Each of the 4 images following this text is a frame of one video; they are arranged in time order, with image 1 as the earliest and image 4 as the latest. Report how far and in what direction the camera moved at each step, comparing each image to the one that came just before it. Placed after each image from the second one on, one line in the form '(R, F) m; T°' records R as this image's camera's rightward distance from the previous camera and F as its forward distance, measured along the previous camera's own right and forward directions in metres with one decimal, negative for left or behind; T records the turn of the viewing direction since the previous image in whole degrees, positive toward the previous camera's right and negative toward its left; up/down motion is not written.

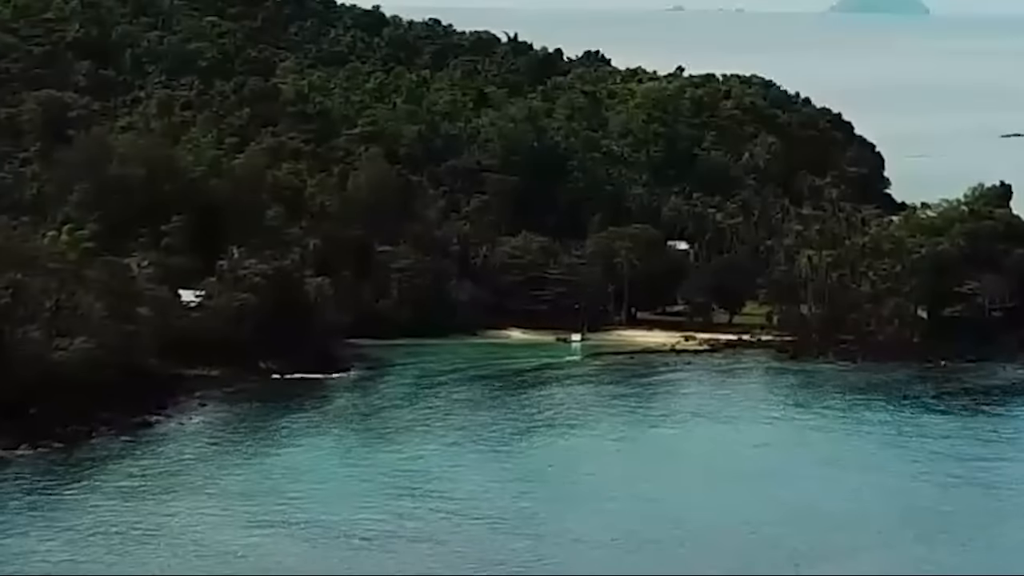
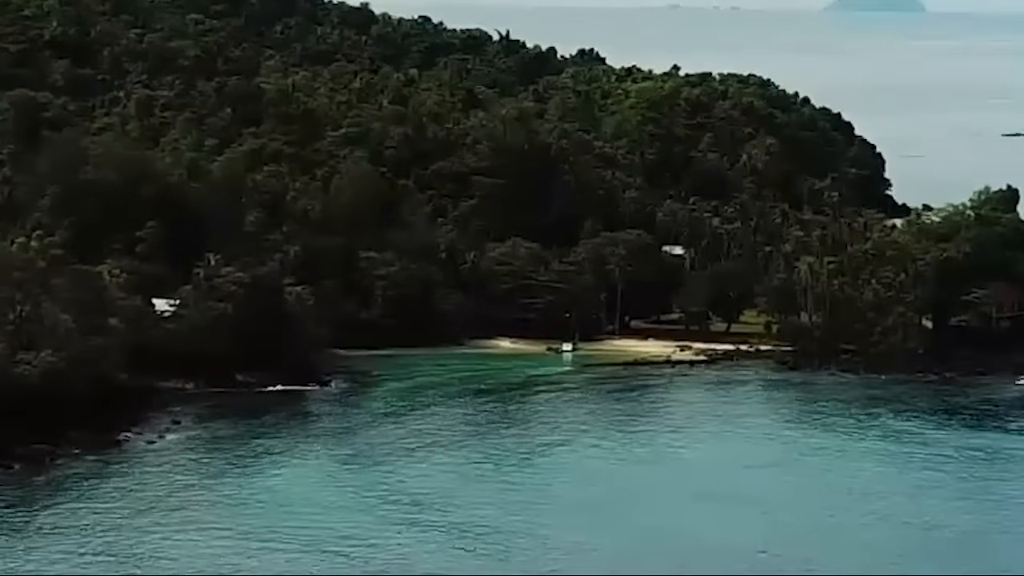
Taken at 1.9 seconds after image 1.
(+0.2, +1.4) m; 0°
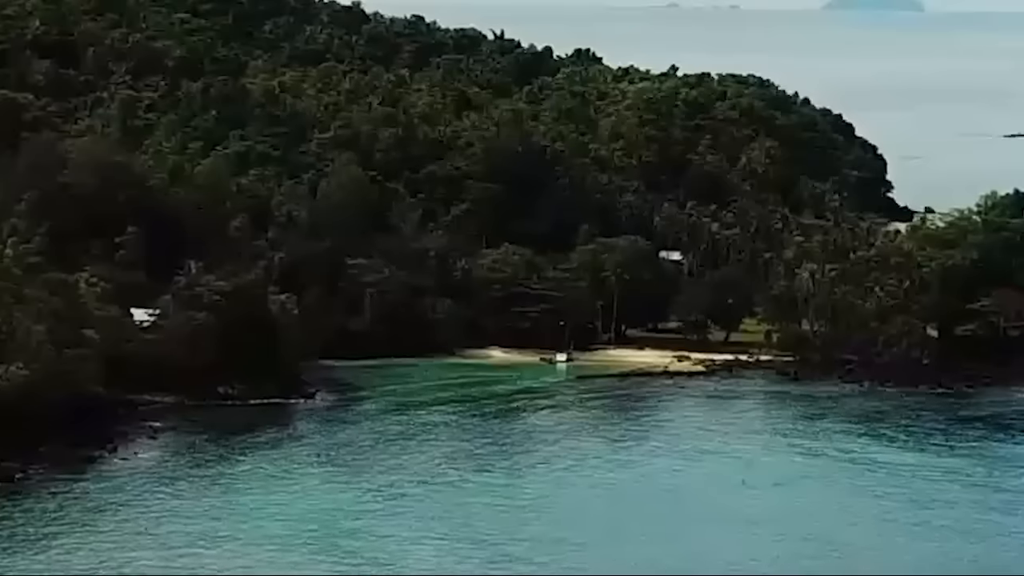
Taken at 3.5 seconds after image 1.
(+0.1, +1.1) m; 0°
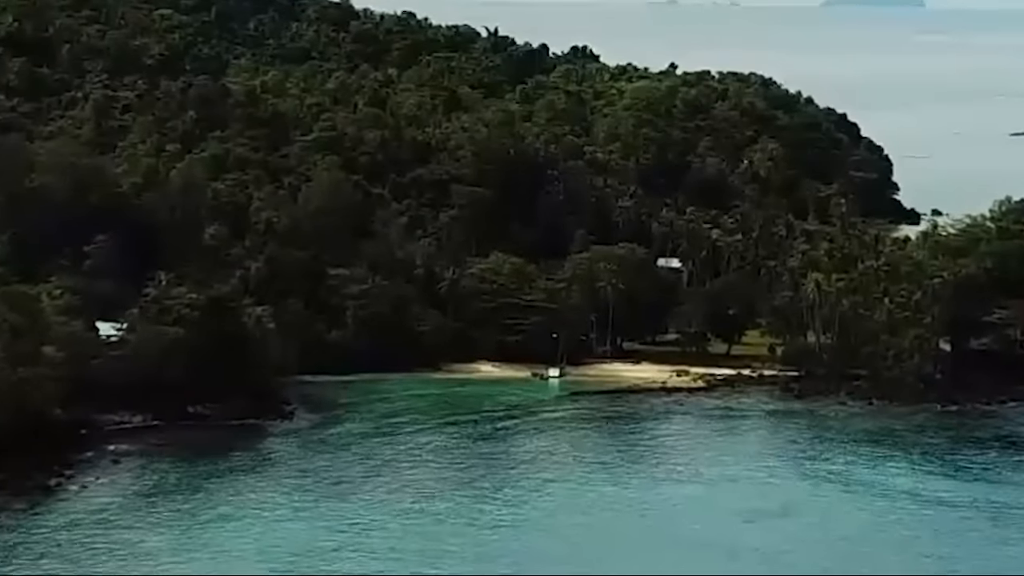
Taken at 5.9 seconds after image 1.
(+0.2, +1.8) m; 0°
